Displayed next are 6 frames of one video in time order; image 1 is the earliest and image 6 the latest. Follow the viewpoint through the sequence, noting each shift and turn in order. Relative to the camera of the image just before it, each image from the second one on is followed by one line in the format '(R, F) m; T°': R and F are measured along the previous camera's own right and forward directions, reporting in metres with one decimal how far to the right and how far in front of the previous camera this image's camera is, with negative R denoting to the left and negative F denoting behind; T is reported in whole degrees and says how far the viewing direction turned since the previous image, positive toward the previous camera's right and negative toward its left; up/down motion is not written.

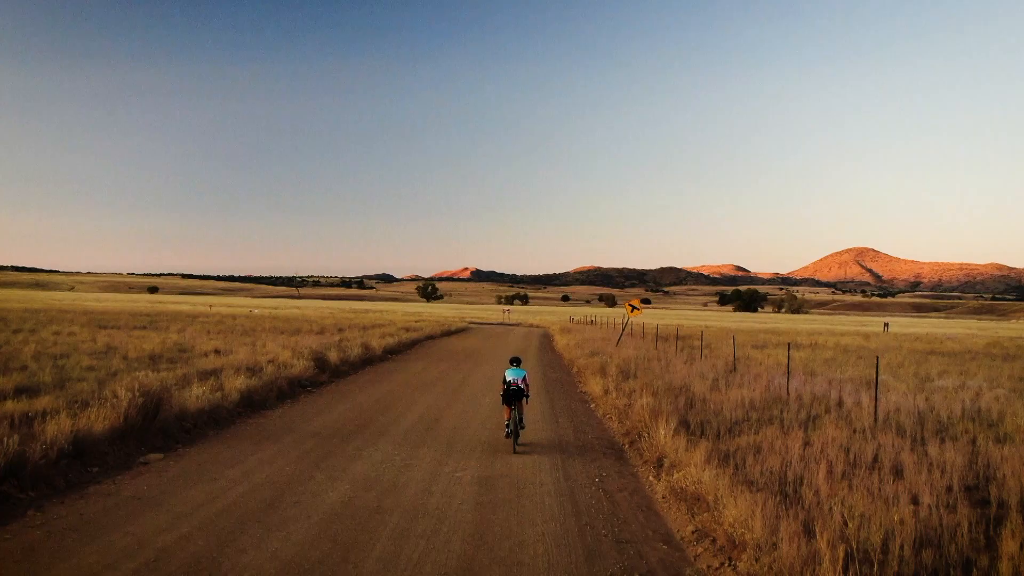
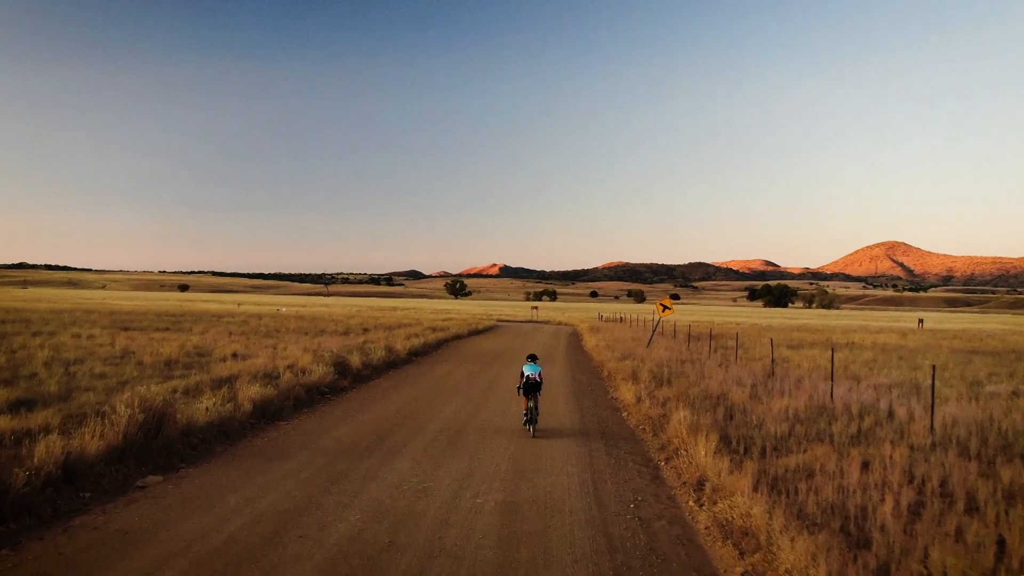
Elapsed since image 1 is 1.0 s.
(0.0, +0.7) m; -3°
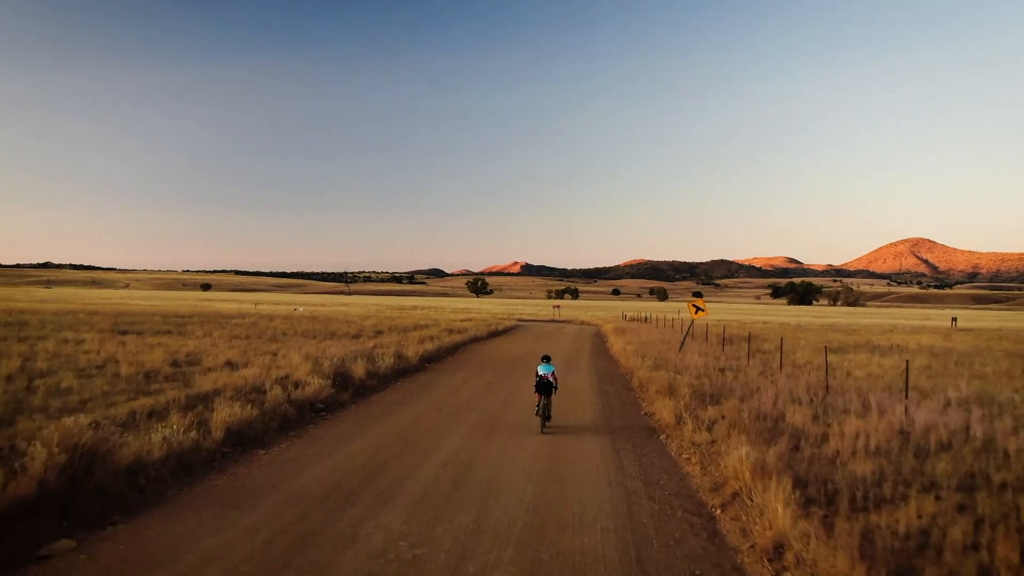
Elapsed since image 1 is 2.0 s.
(0.0, +1.8) m; -2°
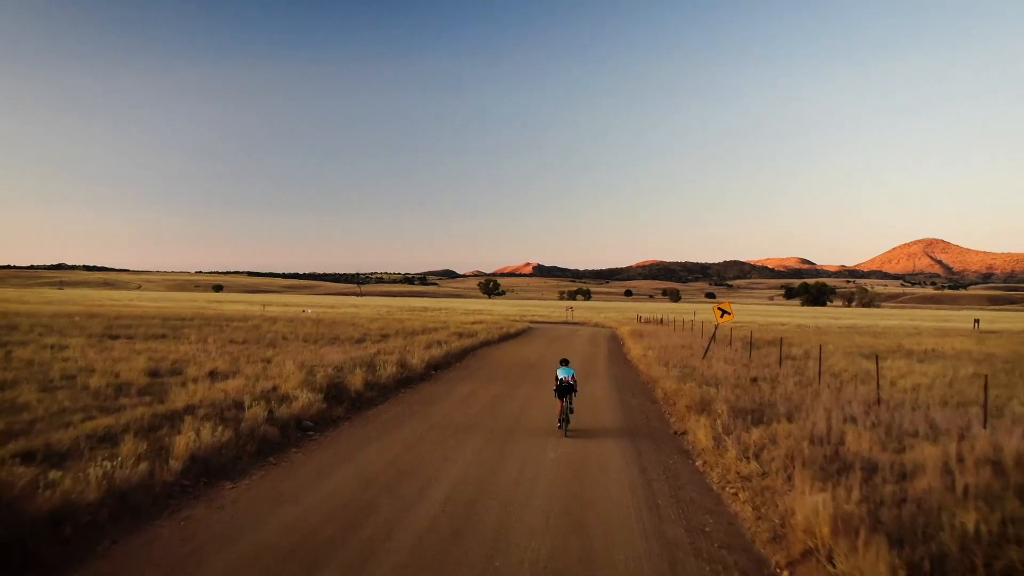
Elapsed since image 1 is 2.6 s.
(0.0, +1.5) m; -1°
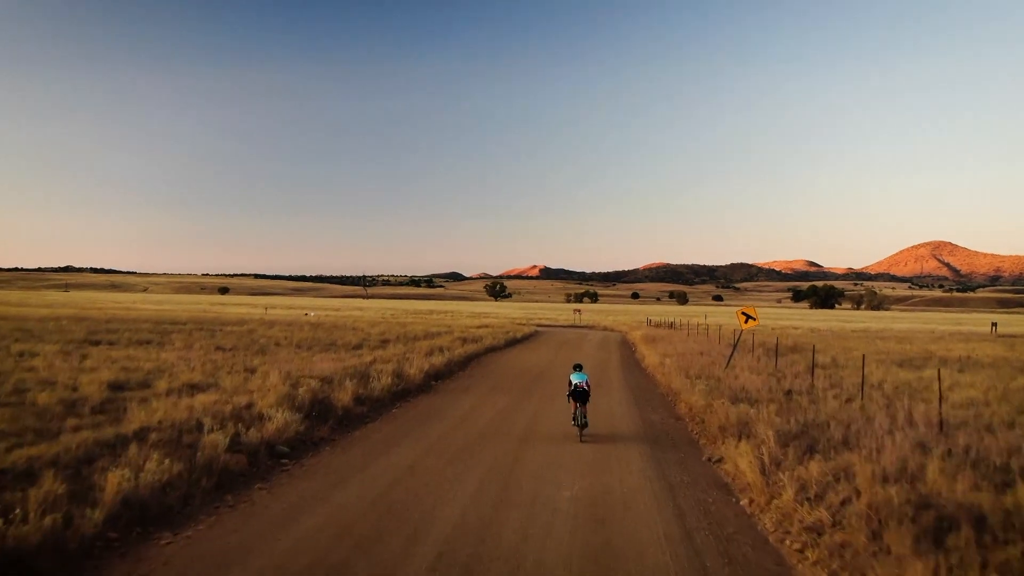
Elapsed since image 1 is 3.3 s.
(0.0, +1.5) m; -1°
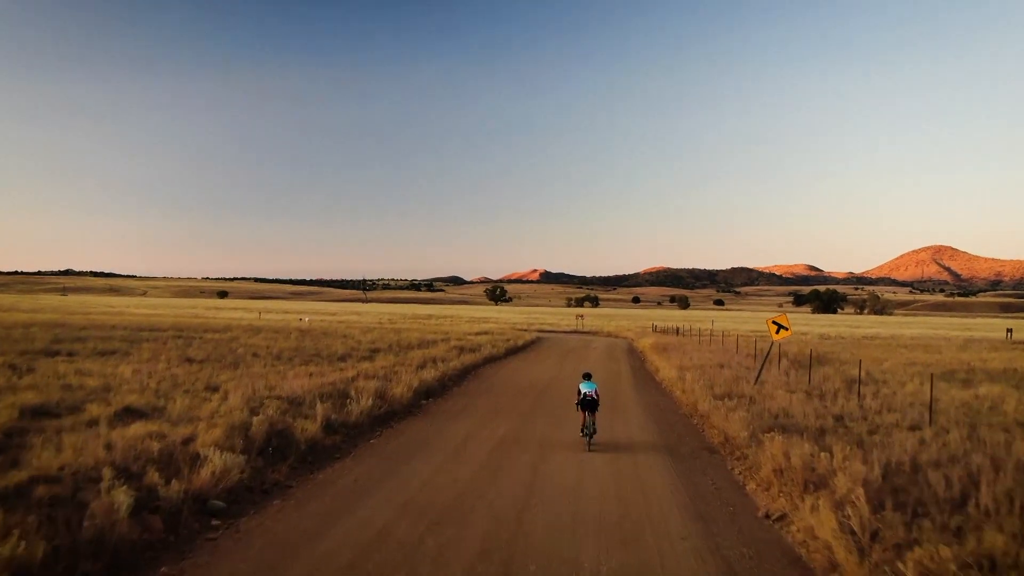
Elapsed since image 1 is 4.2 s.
(0.0, +2.1) m; 0°
